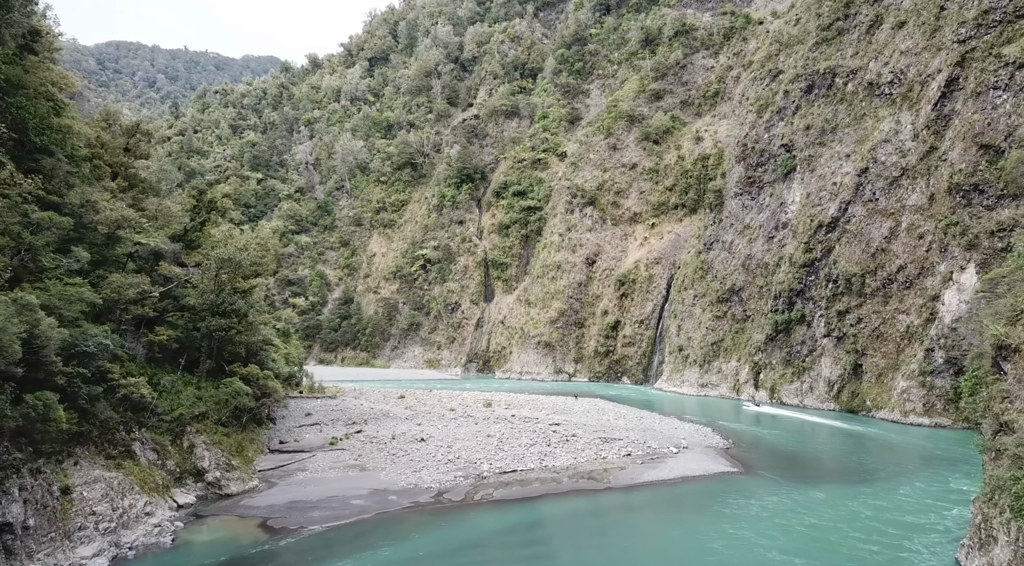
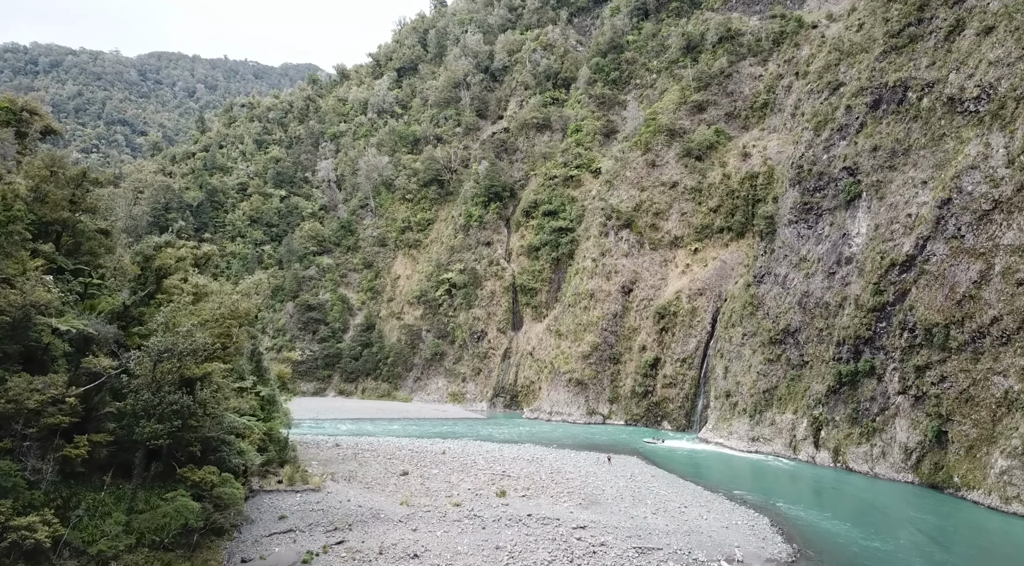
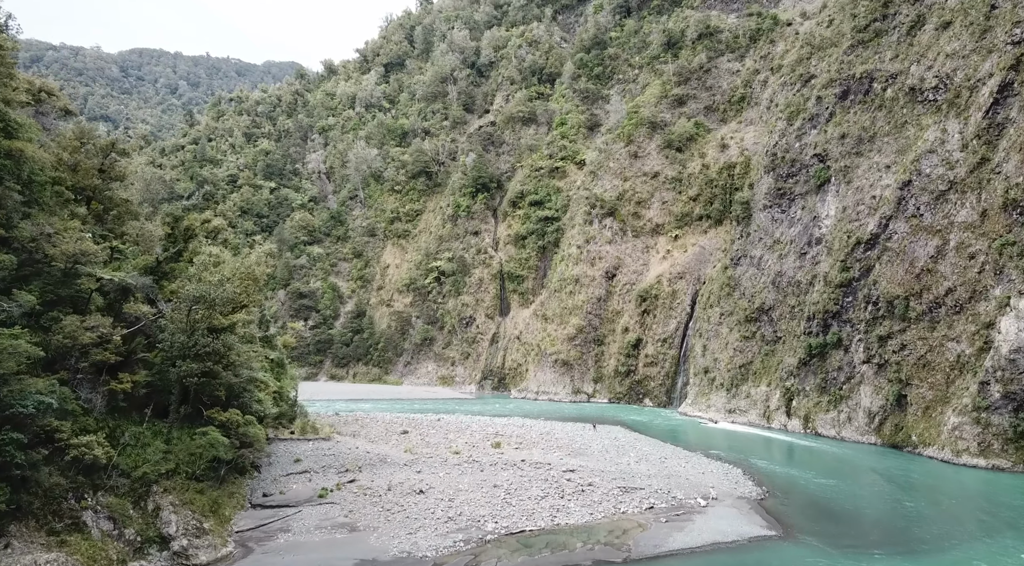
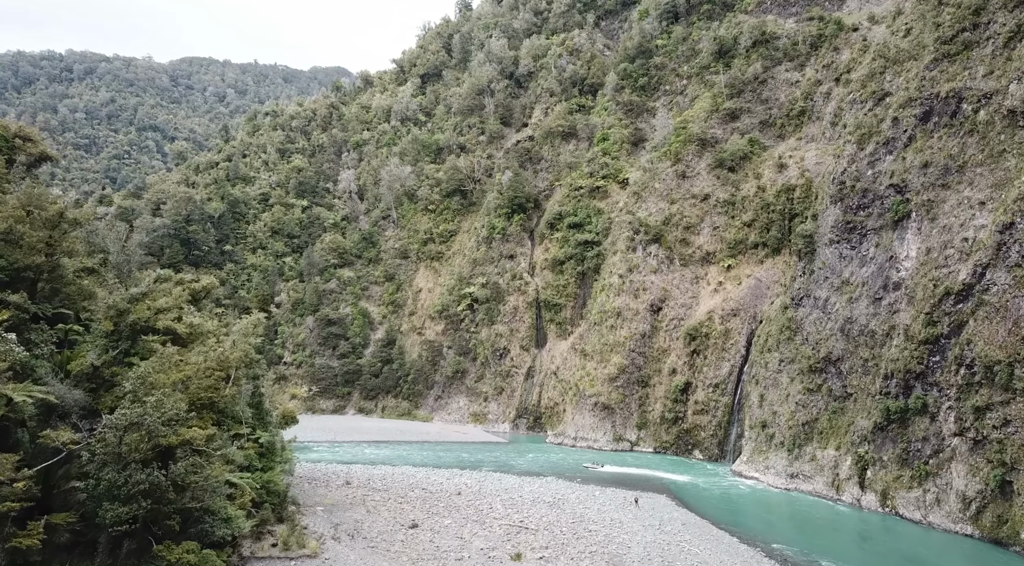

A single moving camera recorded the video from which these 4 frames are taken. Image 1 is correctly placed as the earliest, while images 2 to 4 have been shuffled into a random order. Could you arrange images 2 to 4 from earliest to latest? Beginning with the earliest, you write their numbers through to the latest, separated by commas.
3, 2, 4
